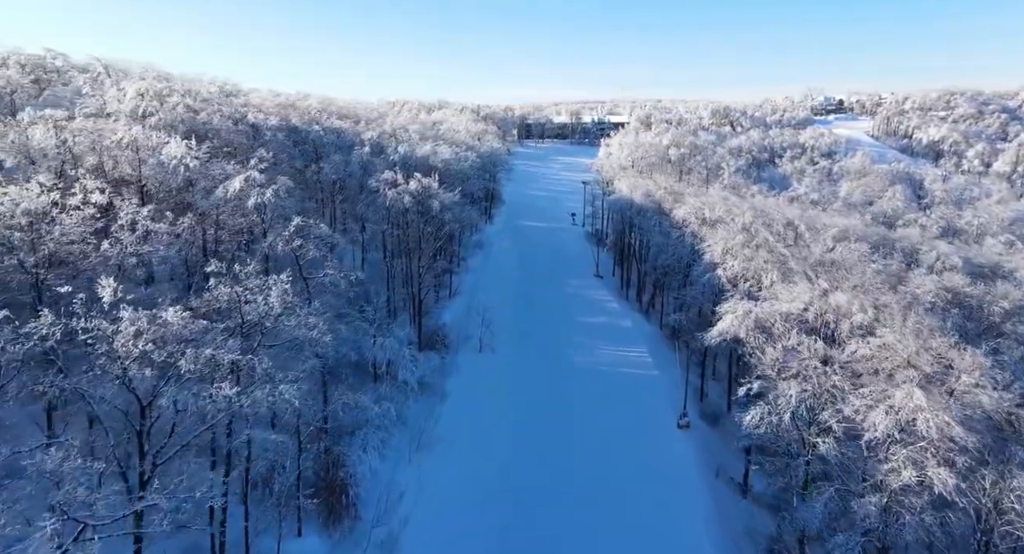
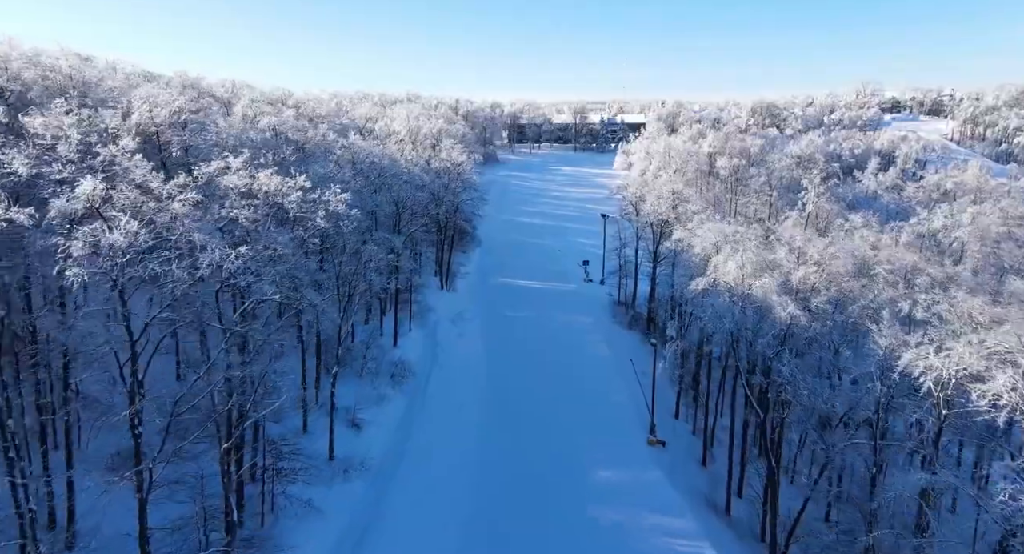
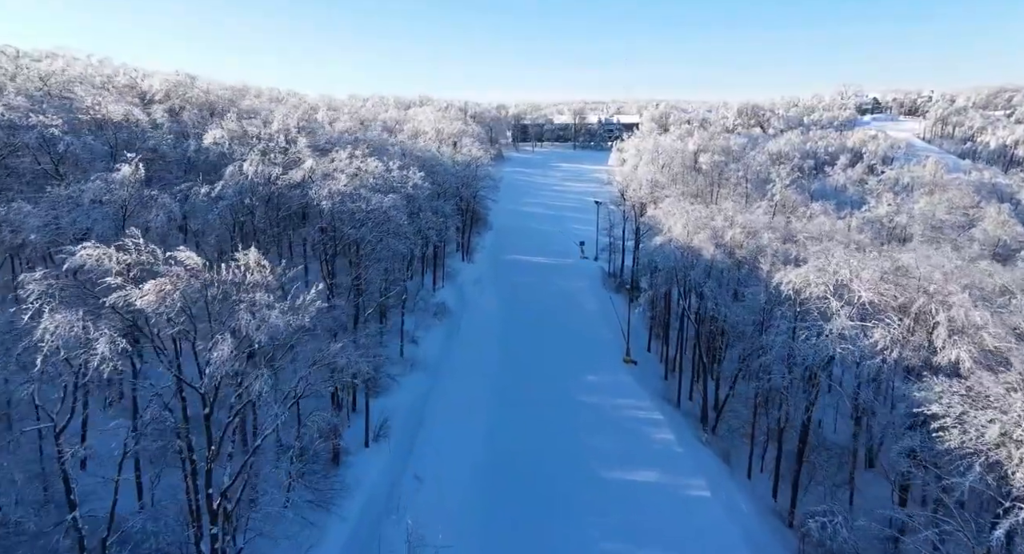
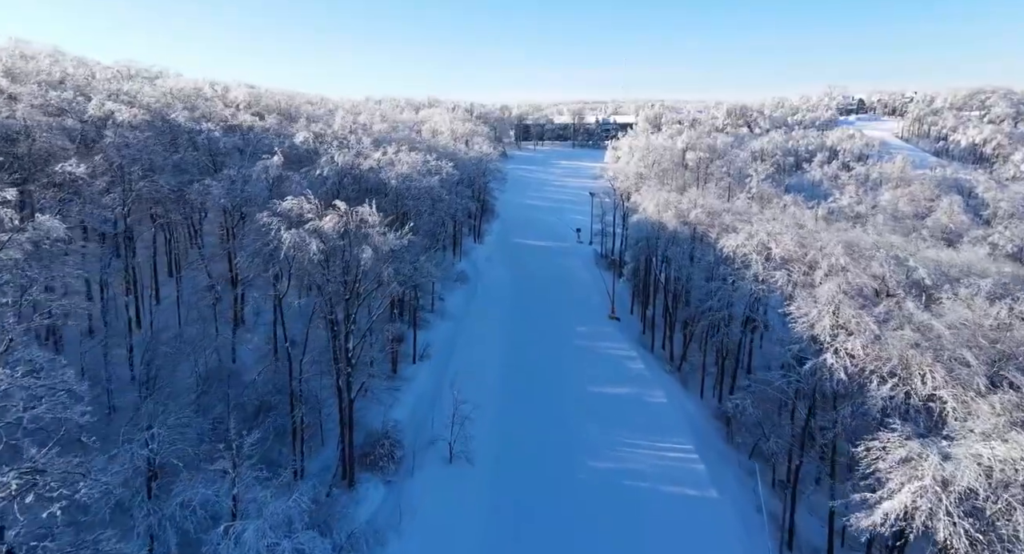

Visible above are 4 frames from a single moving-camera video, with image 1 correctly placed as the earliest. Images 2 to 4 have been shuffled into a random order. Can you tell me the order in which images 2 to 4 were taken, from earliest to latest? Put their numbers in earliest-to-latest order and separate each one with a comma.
4, 3, 2
